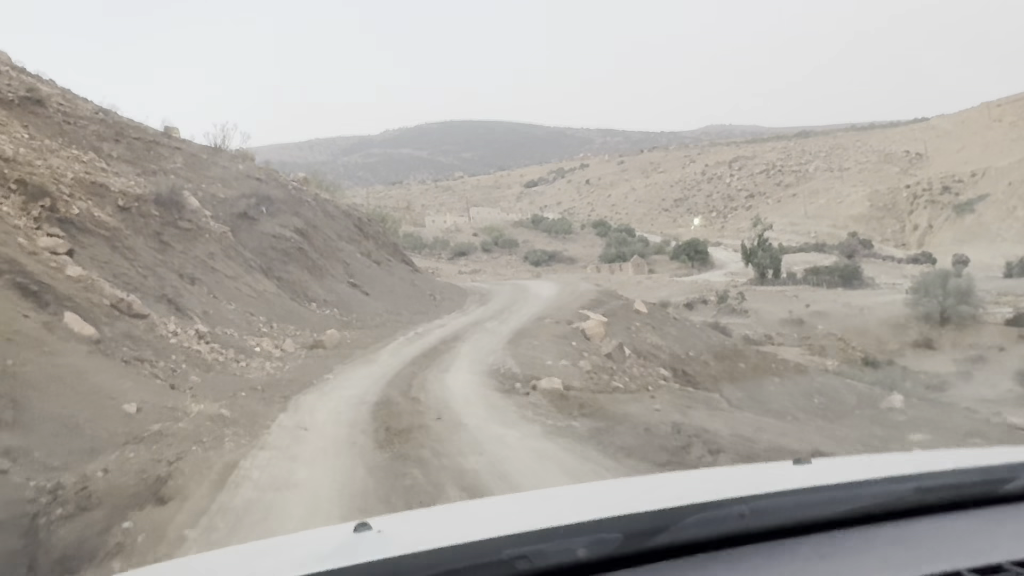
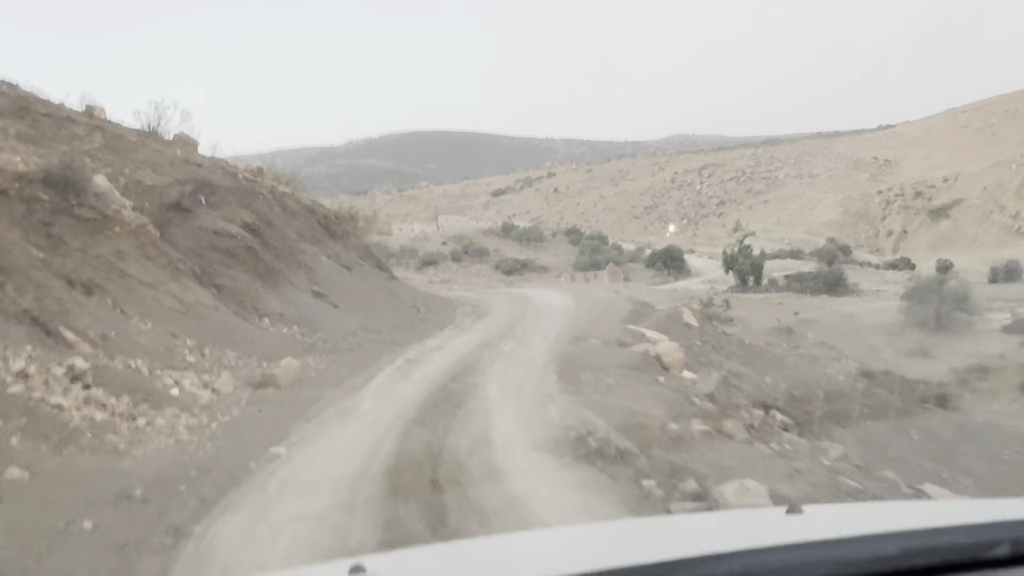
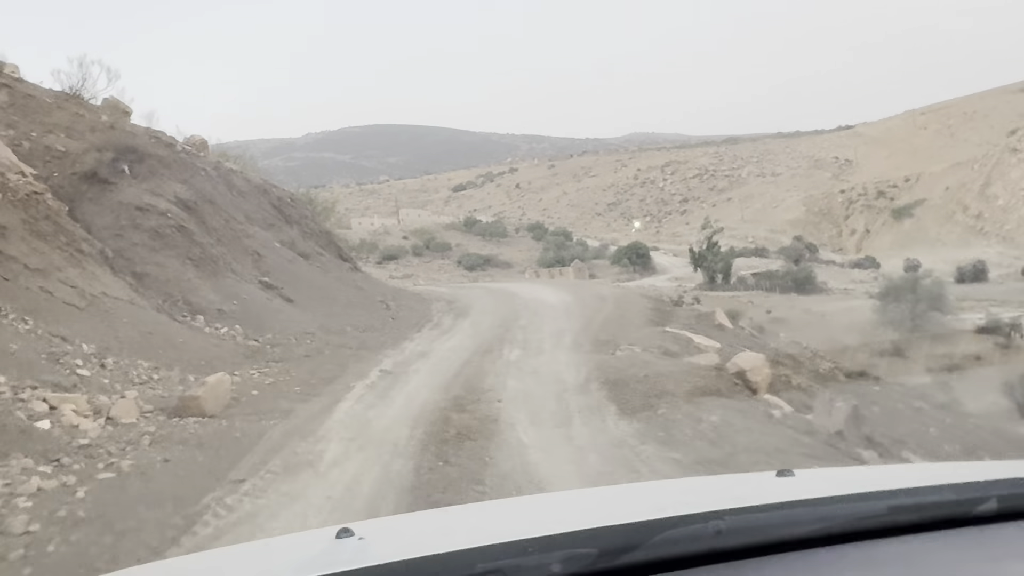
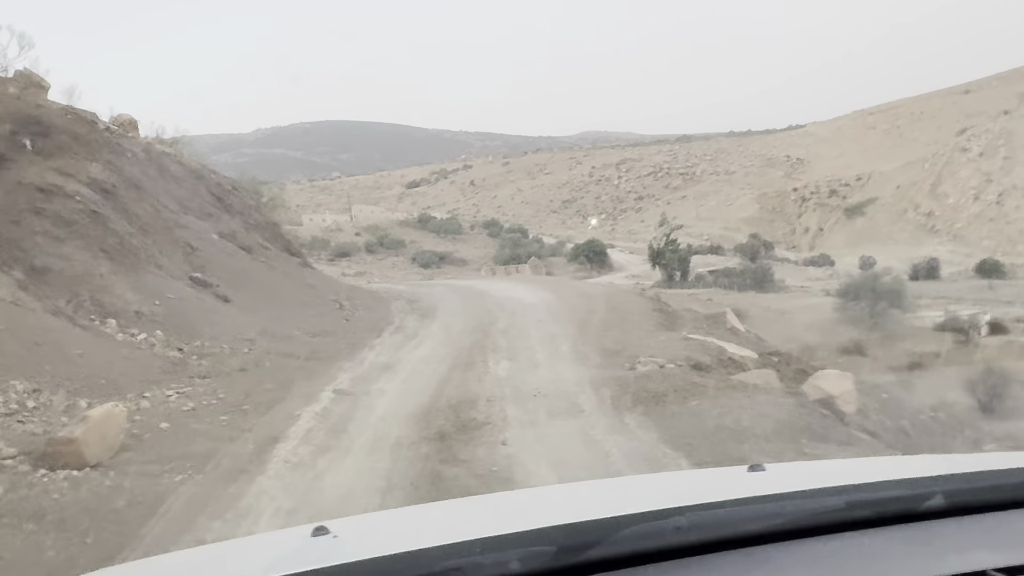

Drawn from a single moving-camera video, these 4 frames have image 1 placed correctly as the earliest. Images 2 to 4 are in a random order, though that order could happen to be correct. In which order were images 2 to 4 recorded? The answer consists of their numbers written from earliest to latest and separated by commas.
2, 3, 4
